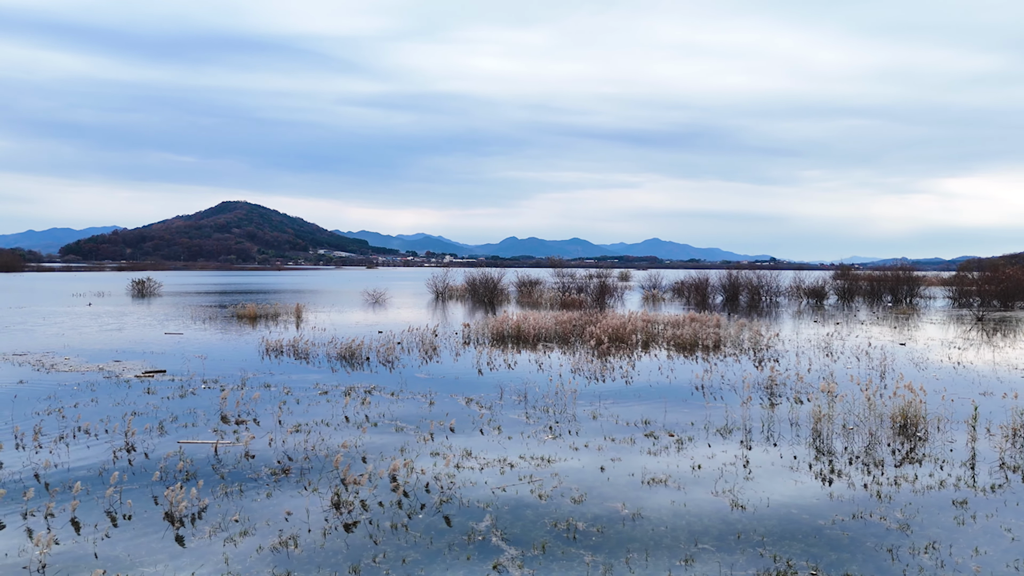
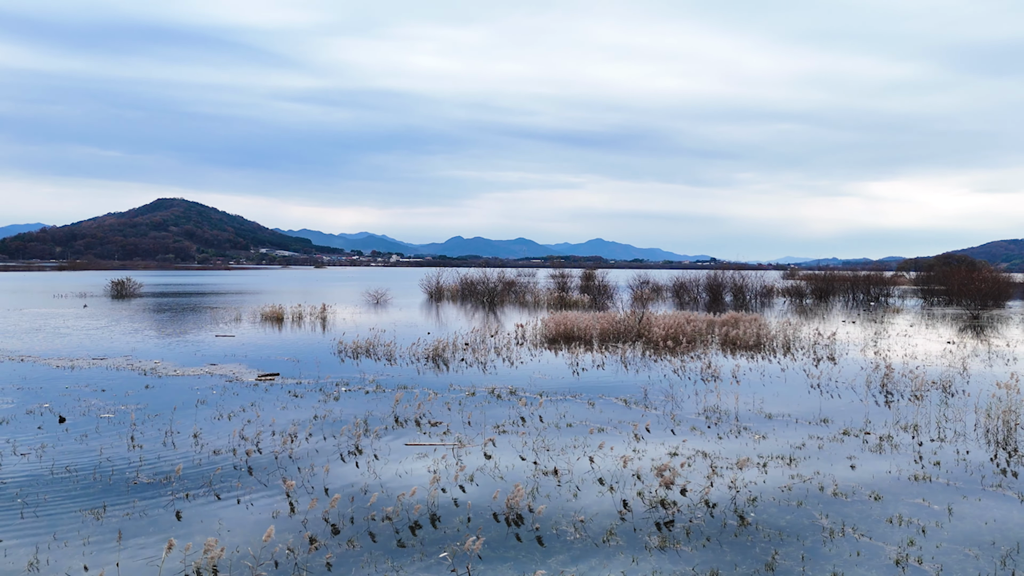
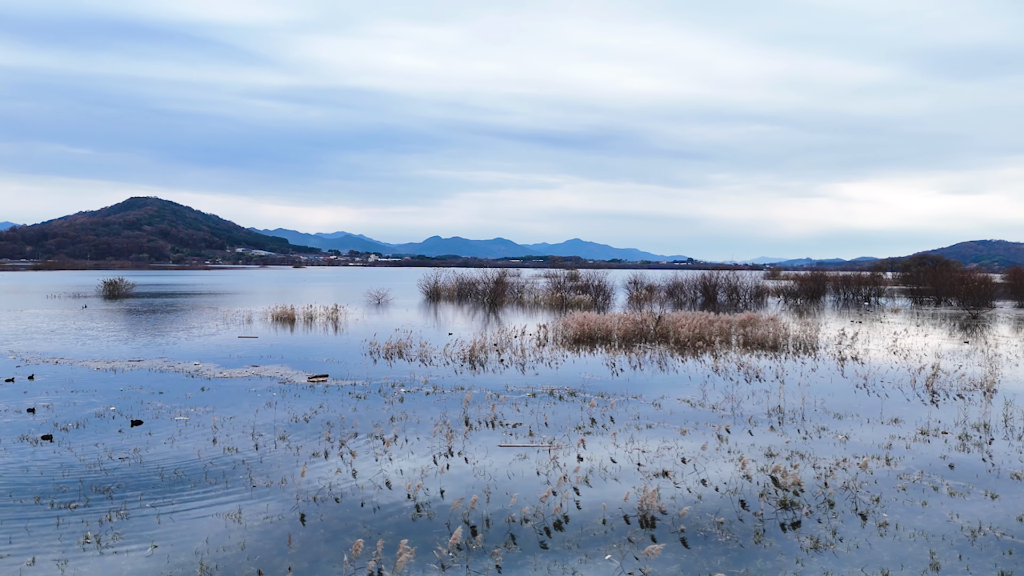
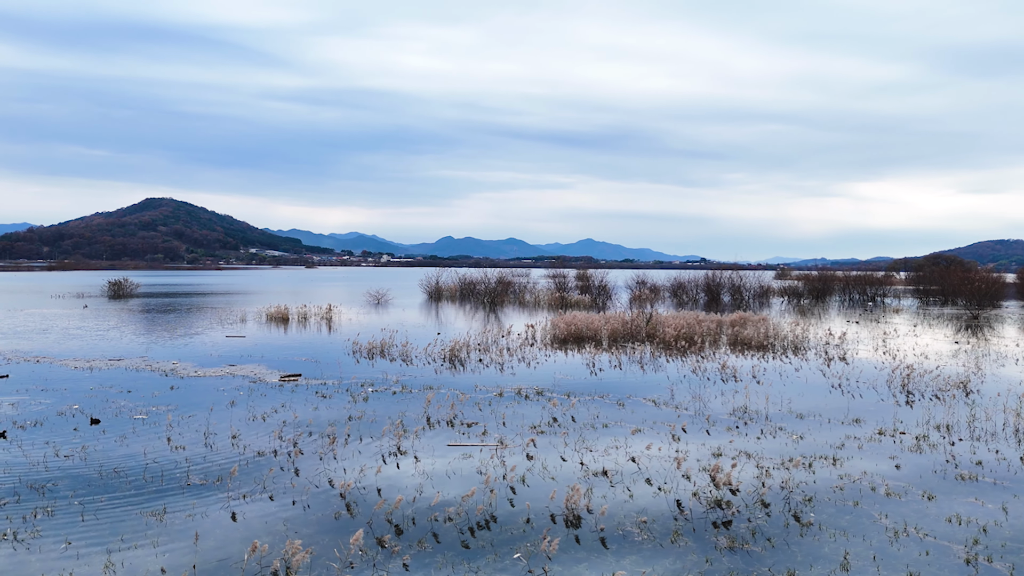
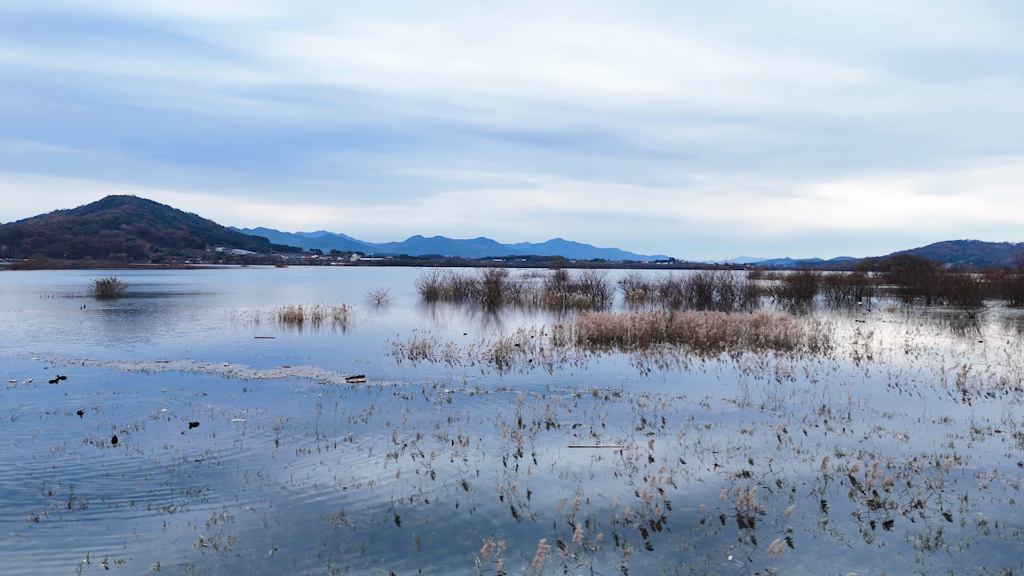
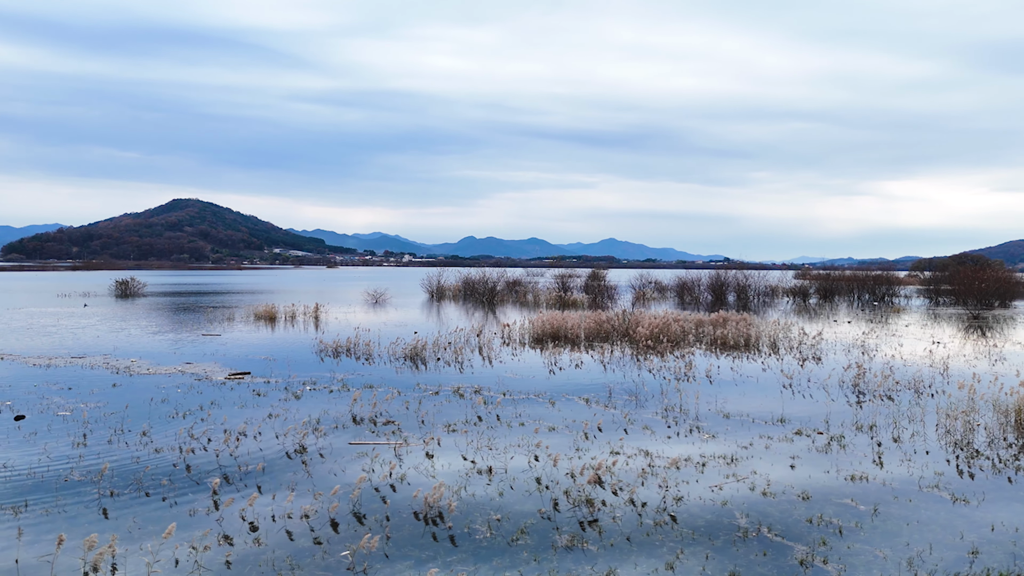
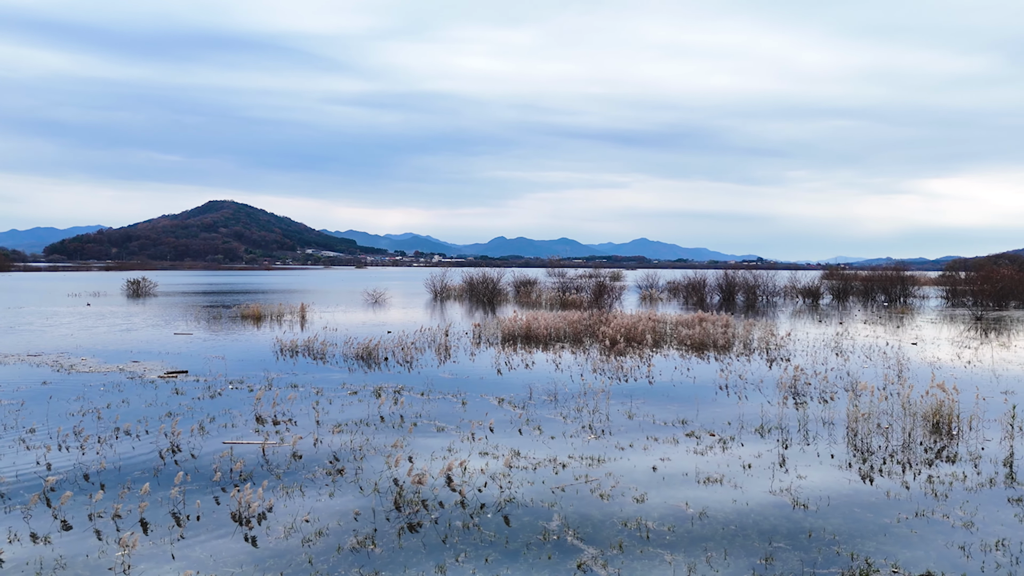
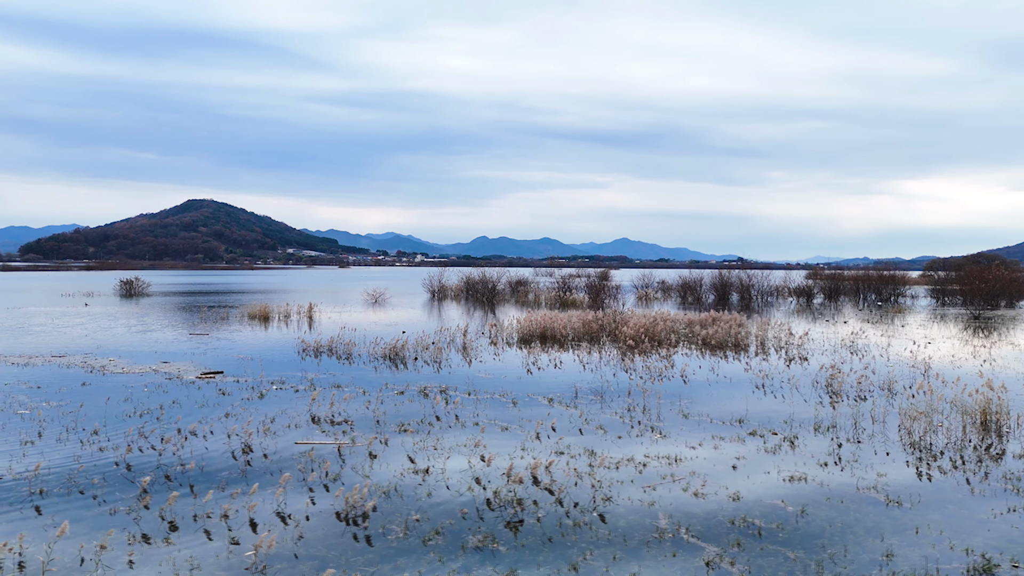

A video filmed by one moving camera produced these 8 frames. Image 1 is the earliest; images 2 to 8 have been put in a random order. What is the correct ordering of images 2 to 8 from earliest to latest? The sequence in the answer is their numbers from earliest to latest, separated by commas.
7, 8, 6, 2, 4, 3, 5
